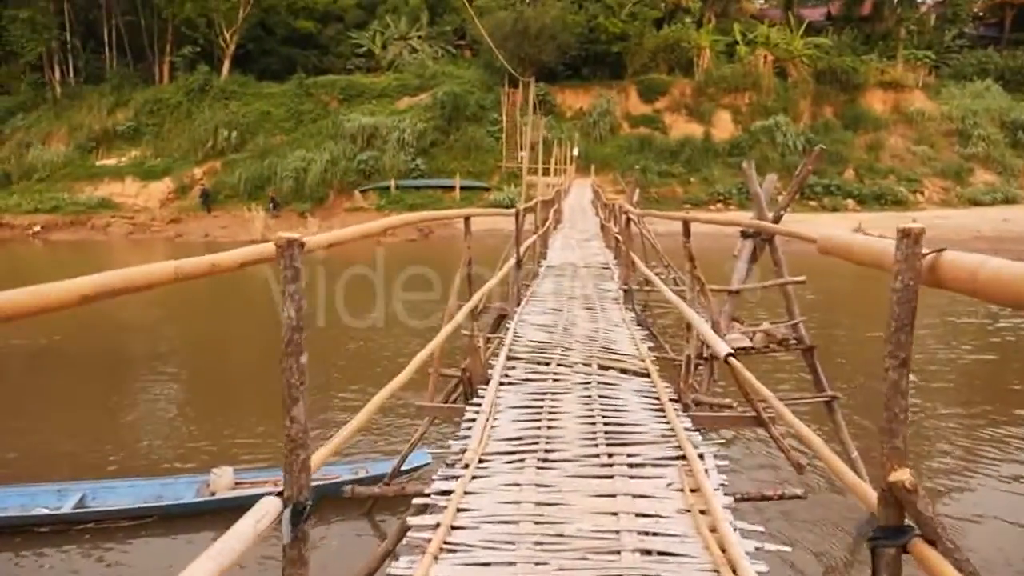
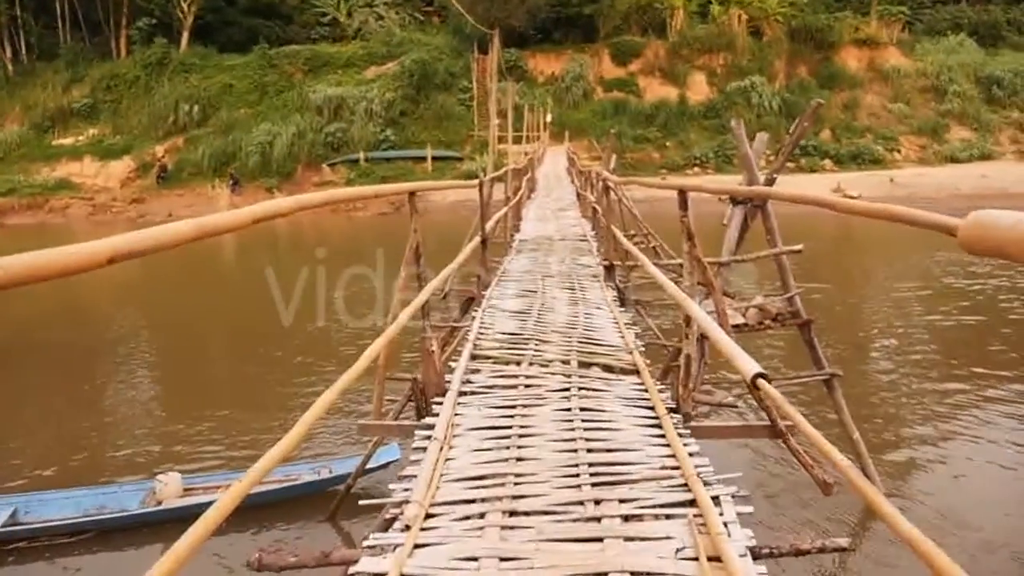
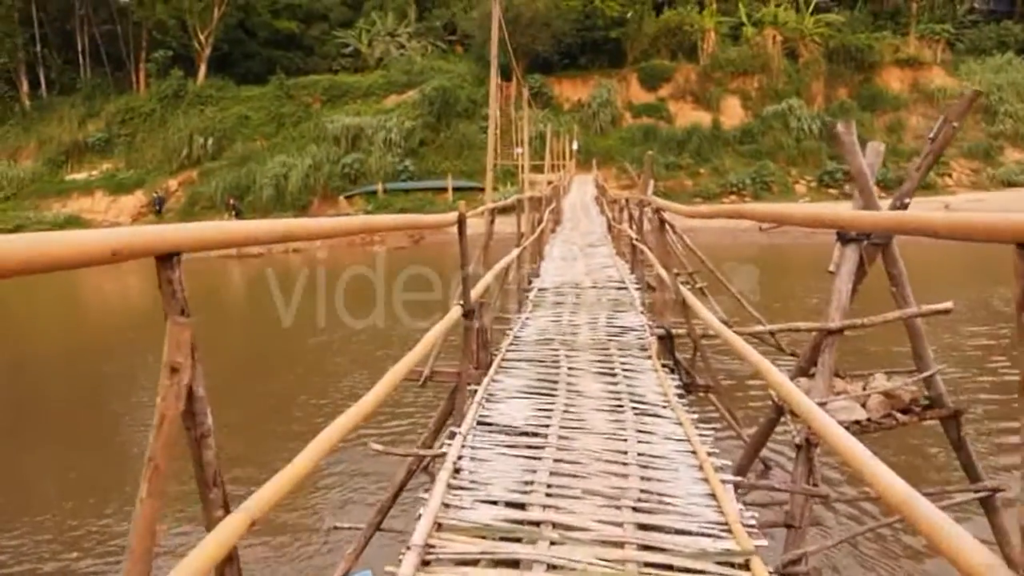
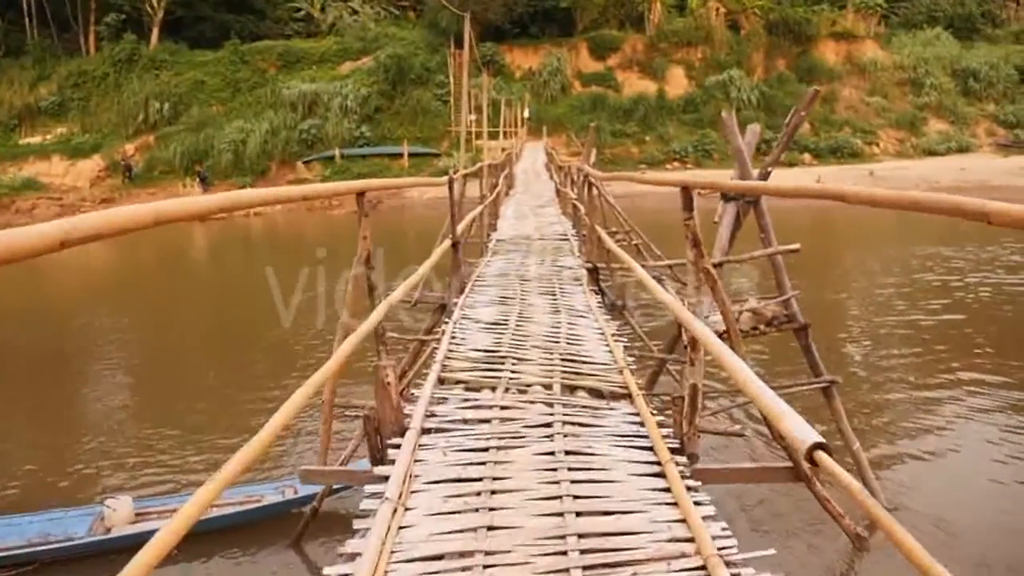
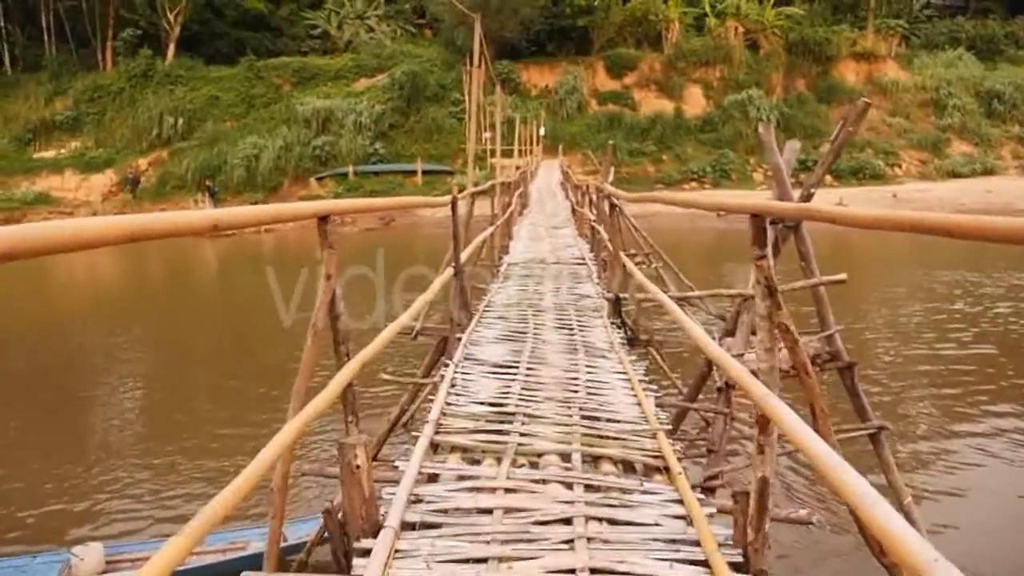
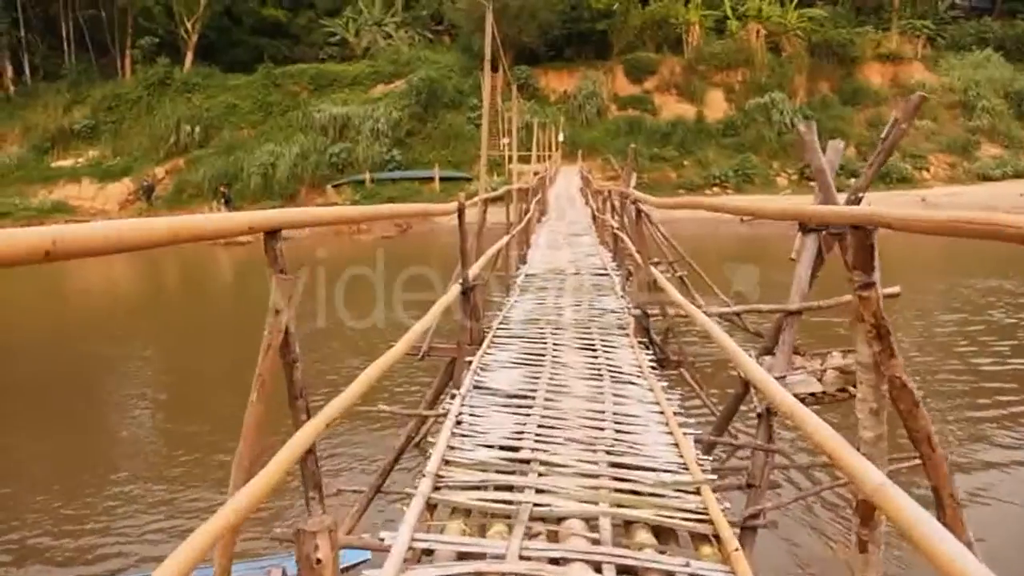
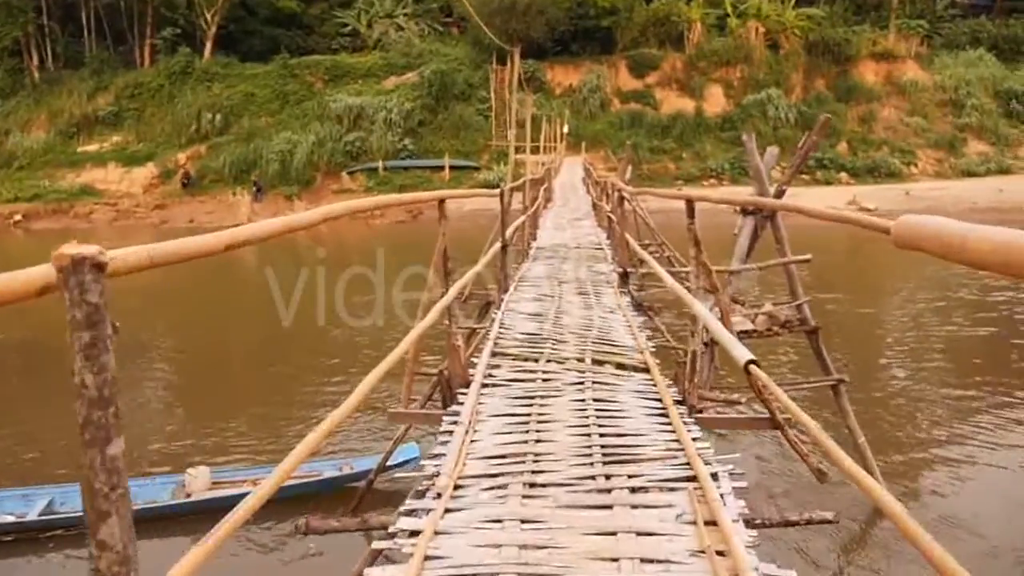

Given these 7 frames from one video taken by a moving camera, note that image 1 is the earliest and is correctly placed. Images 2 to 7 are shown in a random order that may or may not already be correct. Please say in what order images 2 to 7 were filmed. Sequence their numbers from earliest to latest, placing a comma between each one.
7, 2, 4, 5, 6, 3
